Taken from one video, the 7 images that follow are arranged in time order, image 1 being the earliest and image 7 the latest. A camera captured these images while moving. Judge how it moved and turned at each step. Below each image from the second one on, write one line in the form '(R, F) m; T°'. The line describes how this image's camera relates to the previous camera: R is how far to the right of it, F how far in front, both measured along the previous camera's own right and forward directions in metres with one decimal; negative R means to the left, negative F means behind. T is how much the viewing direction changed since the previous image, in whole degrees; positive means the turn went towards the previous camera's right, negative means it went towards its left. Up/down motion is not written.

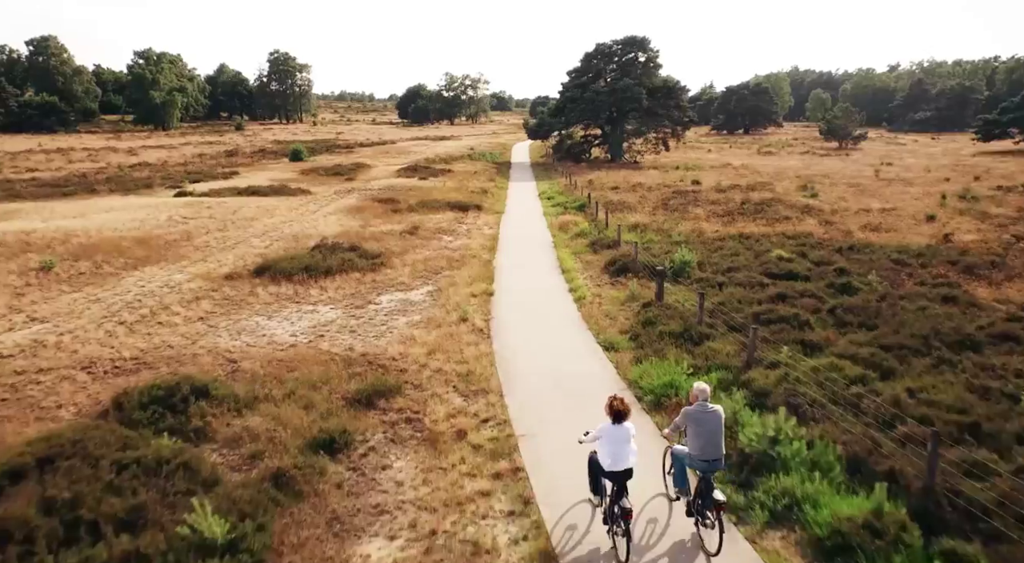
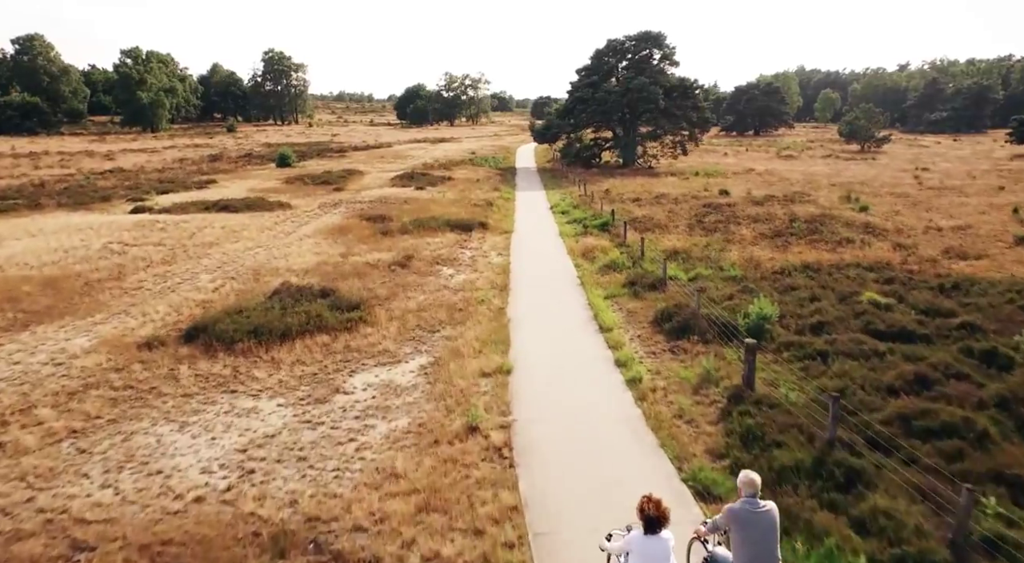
(-0.5, +5.0) m; 0°
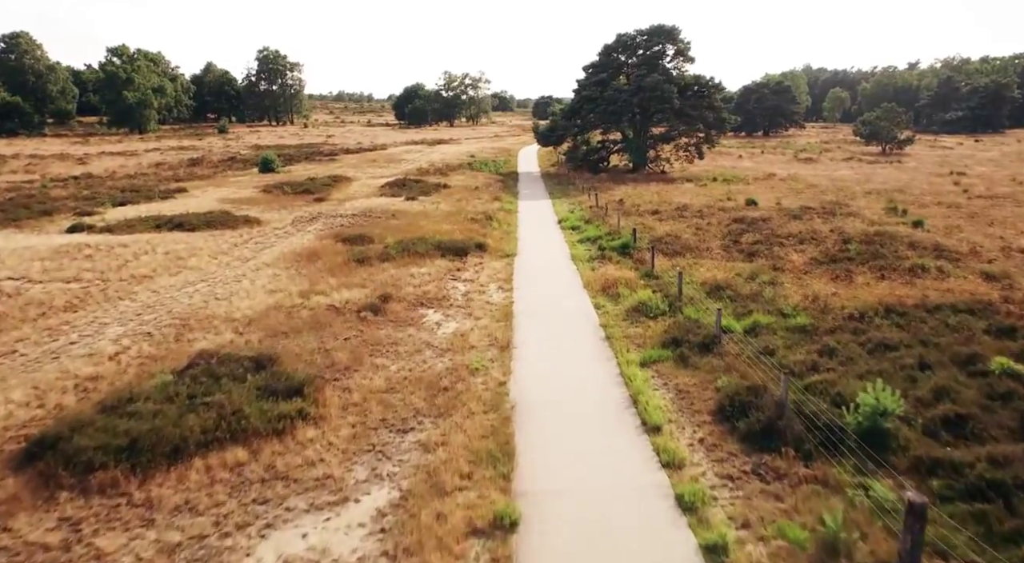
(-0.1, +4.6) m; 0°
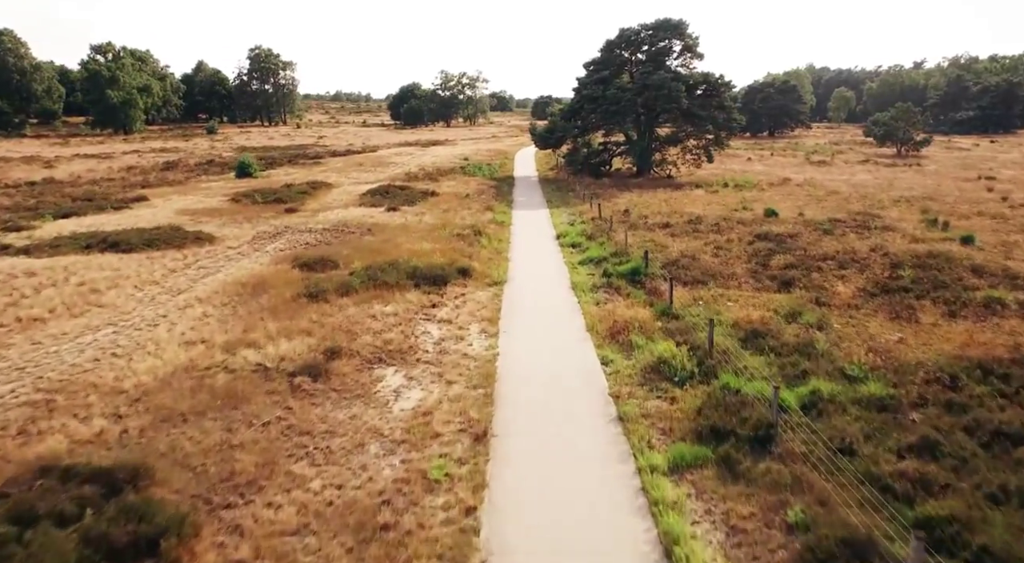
(+0.4, +4.0) m; 0°
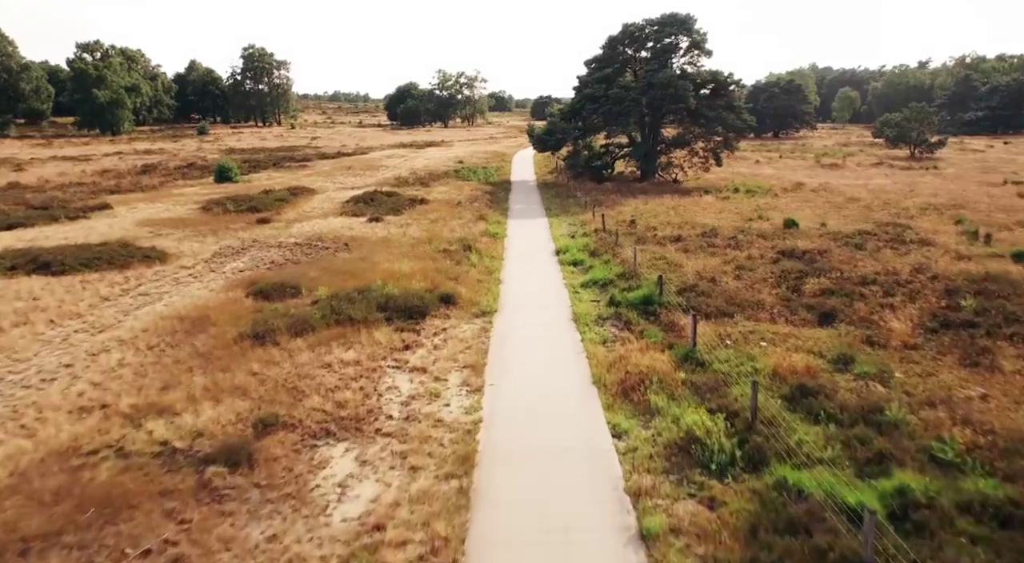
(+0.3, +3.2) m; 0°
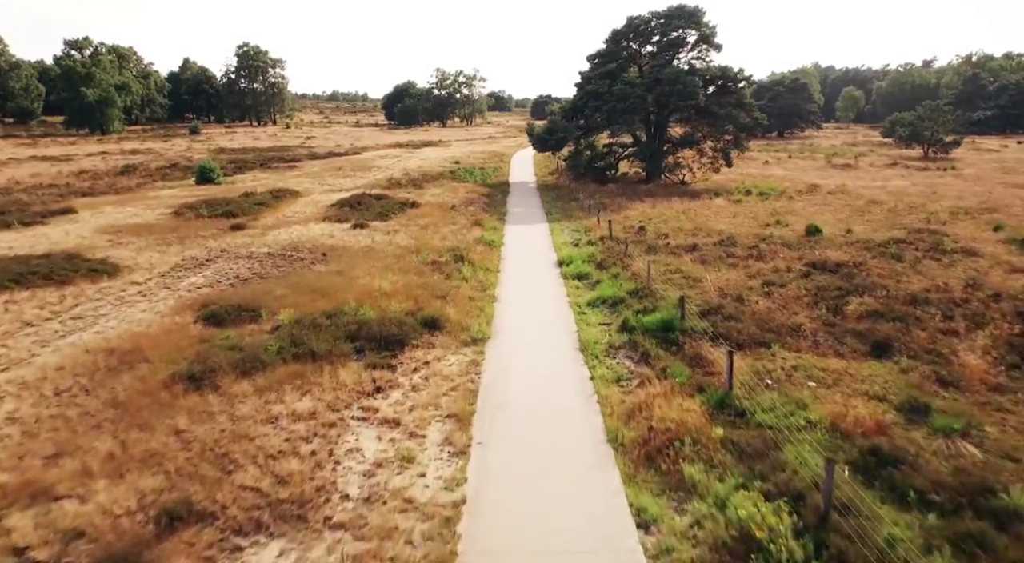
(+0.1, +2.8) m; 0°
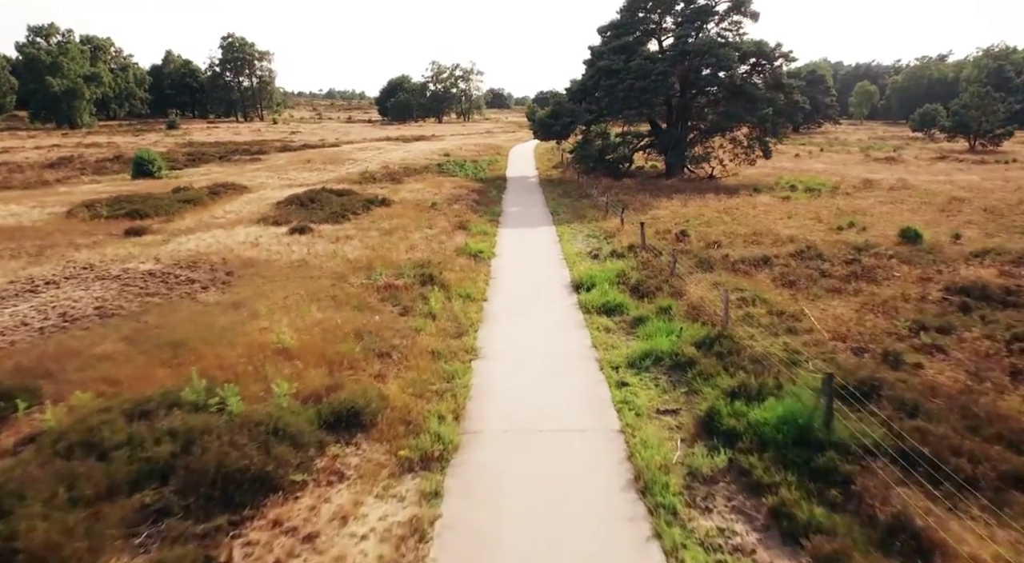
(+0.2, +7.9) m; 0°
